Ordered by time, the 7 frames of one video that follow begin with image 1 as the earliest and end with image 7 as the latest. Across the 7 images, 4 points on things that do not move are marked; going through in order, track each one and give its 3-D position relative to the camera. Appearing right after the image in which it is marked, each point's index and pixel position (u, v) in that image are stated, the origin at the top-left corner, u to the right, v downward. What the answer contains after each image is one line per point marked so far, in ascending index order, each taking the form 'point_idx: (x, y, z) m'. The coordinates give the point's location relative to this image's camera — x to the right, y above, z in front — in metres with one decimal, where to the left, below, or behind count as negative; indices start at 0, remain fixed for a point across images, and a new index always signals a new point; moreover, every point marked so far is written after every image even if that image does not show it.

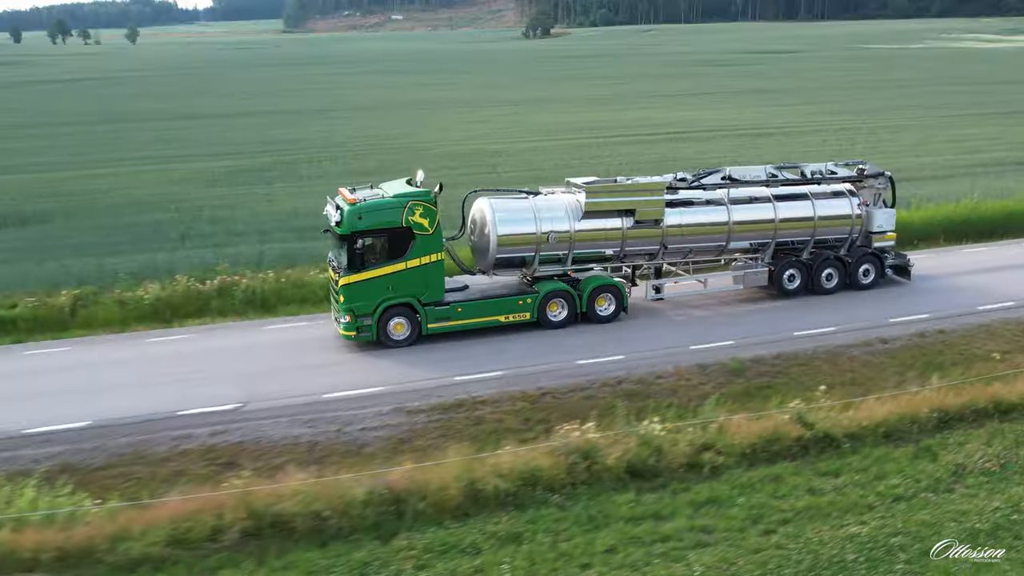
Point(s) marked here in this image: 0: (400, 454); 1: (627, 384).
0: (-2.5, -3.6, +12.3) m
1: (+3.1, -2.4, +14.5) m
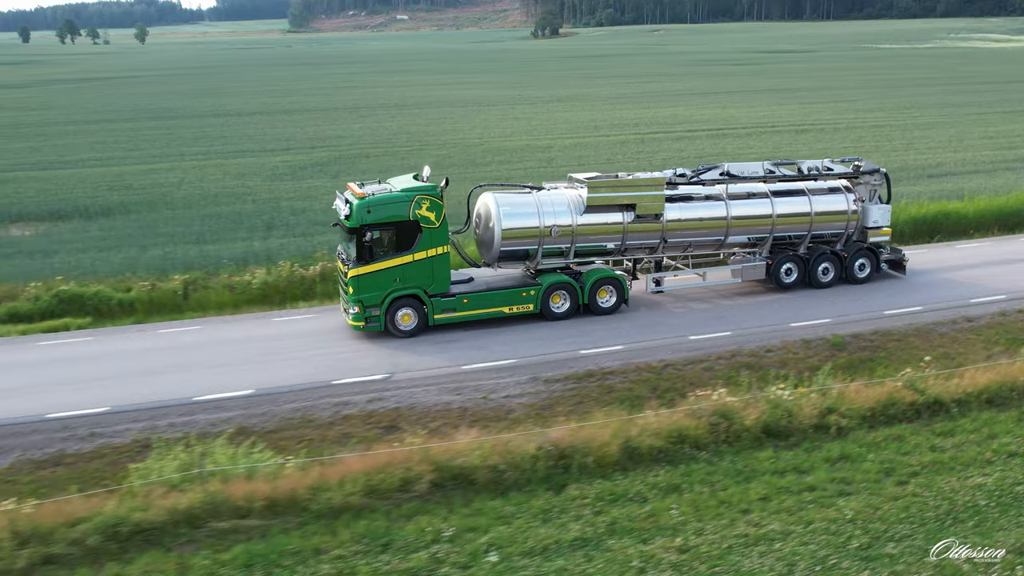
0: (+0.8, -3.0, +13.3) m
1: (+6.4, -1.9, +15.6) m
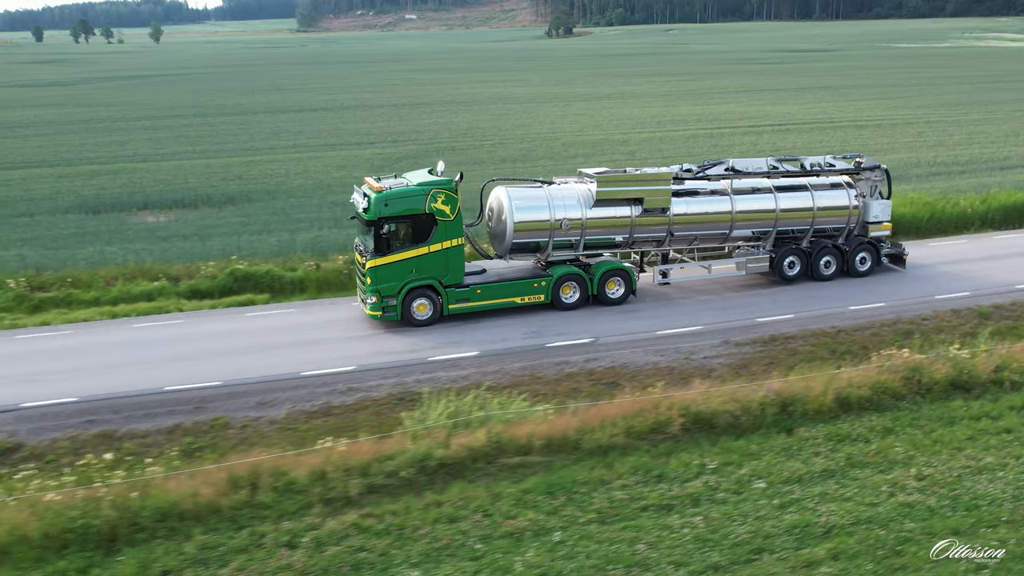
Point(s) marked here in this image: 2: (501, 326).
0: (+6.1, -2.2, +14.8) m
1: (+11.7, -1.0, +17.1) m
2: (-0.1, -1.2, +17.6) m
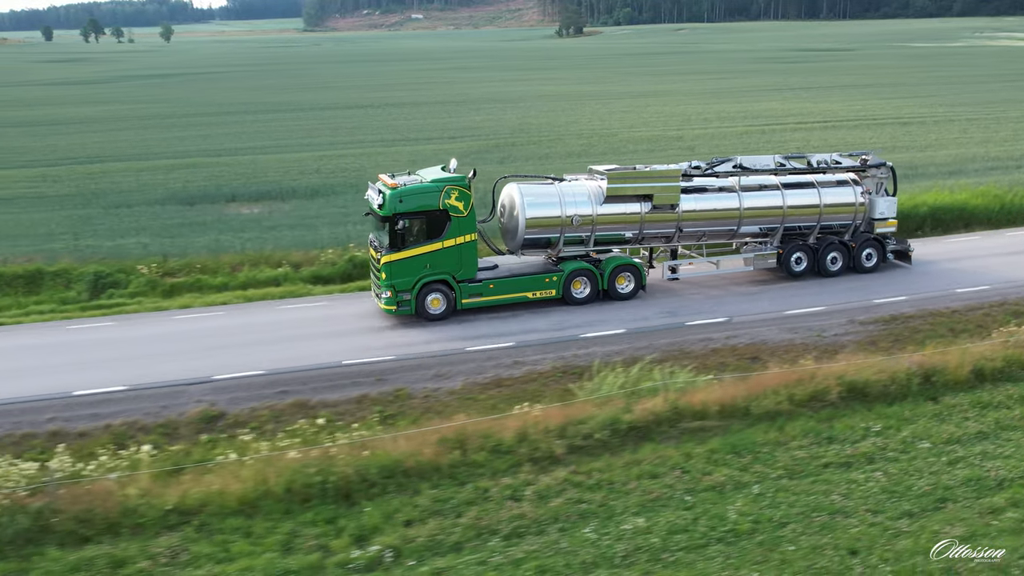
0: (+10.2, -1.7, +15.8) m
1: (+15.7, -0.5, +18.1) m
2: (+3.9, -0.6, +18.6) m
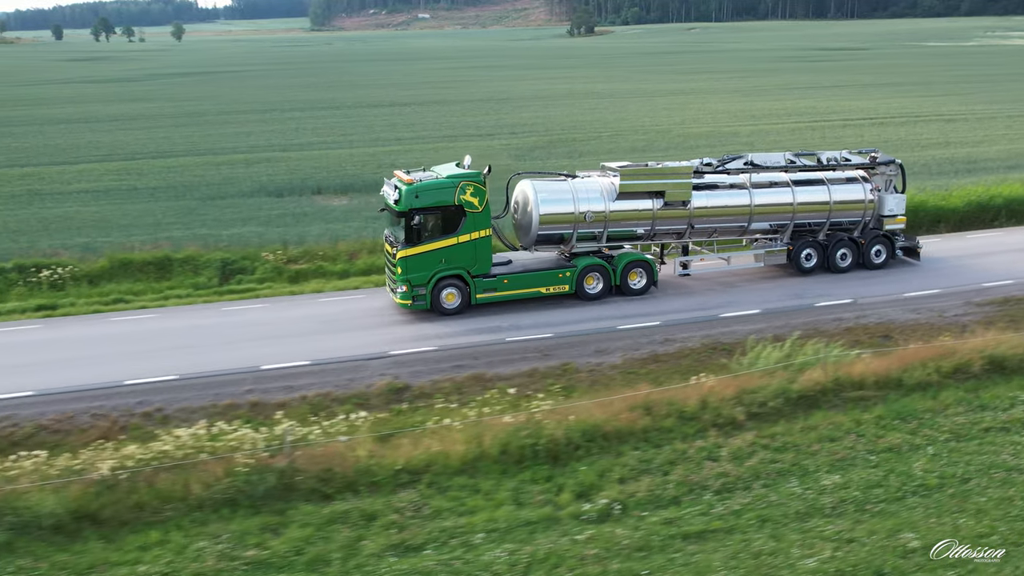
0: (+14.4, -1.1, +16.8) m
1: (+19.9, +0.1, +19.2) m
2: (+8.1, -0.1, +19.5) m
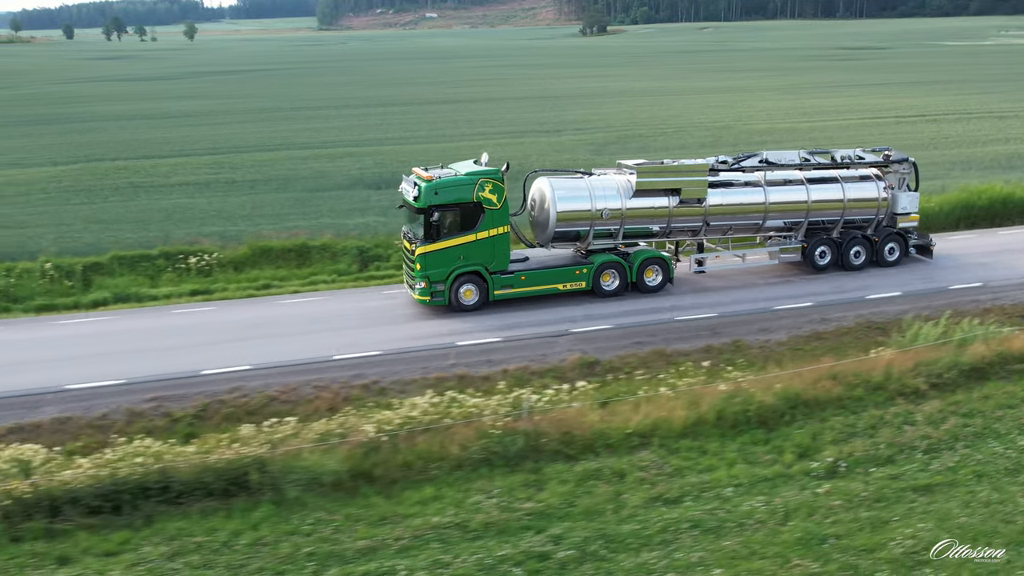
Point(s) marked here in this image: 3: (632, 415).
0: (+19.3, -0.6, +17.9) m
1: (+24.8, +0.6, +20.3) m
2: (+13.0, +0.4, +20.6) m
3: (+2.8, -2.9, +13.2) m
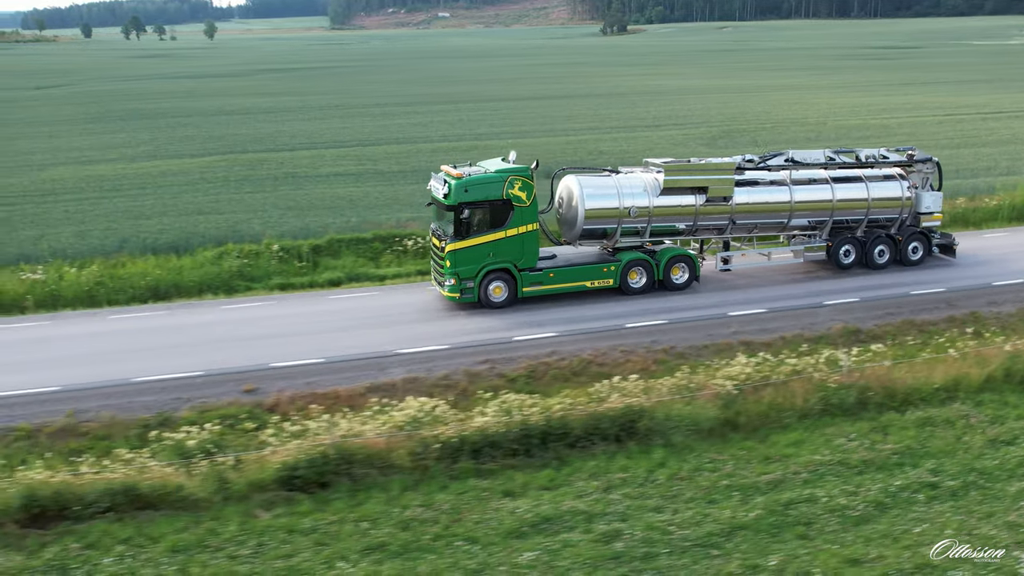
0: (+27.3, +0.2, +19.7) m
1: (+32.7, +1.4, +22.2) m
2: (+20.9, +1.2, +22.3) m
3: (+10.8, -2.2, +14.8) m
